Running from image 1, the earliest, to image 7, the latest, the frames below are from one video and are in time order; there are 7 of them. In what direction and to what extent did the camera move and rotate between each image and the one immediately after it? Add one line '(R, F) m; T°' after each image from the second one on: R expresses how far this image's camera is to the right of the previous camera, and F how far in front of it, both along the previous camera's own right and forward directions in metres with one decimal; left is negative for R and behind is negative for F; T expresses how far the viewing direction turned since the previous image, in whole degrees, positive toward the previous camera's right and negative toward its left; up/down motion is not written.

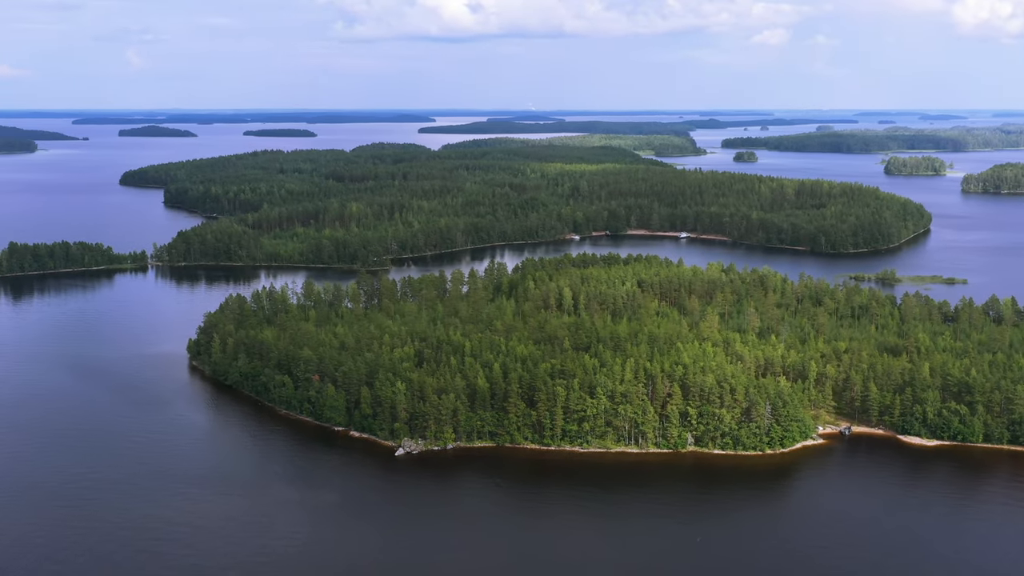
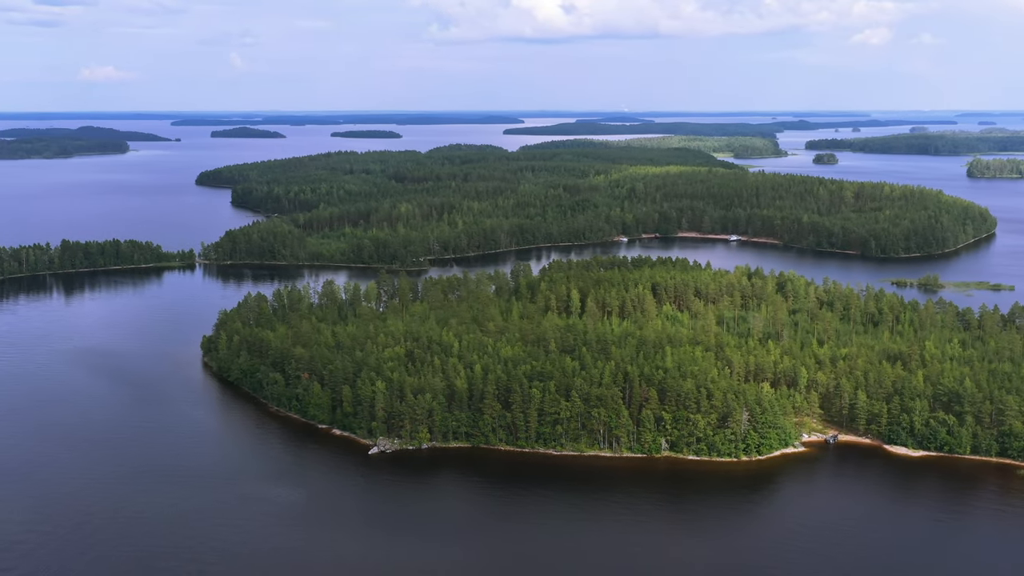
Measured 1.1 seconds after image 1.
(+2.8, +0.1) m; -5°
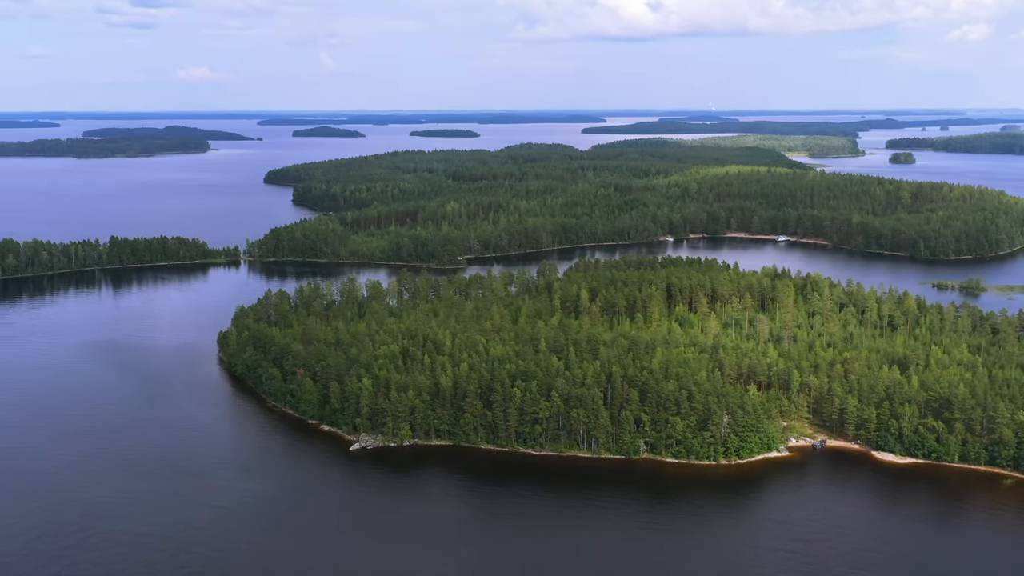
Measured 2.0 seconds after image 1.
(+2.5, +0.1) m; -4°
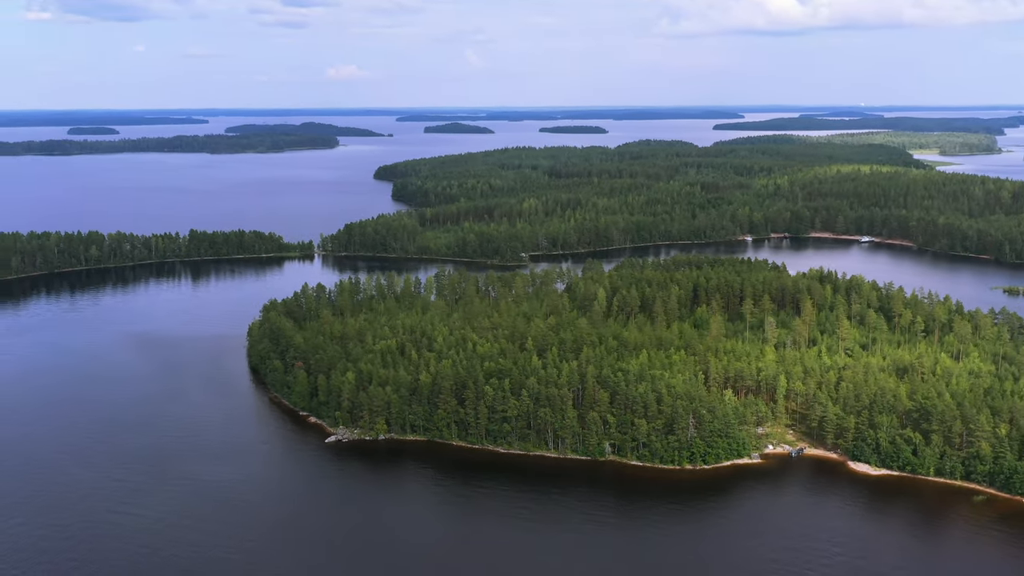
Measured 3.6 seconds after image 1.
(+4.0, +0.2) m; -7°
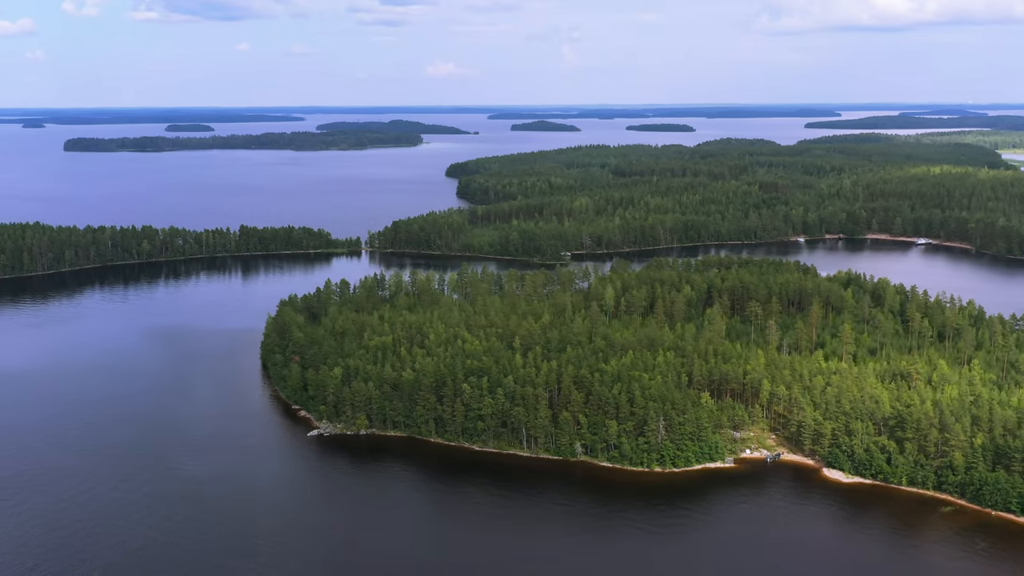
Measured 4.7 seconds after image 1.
(+2.8, 0.0) m; -5°
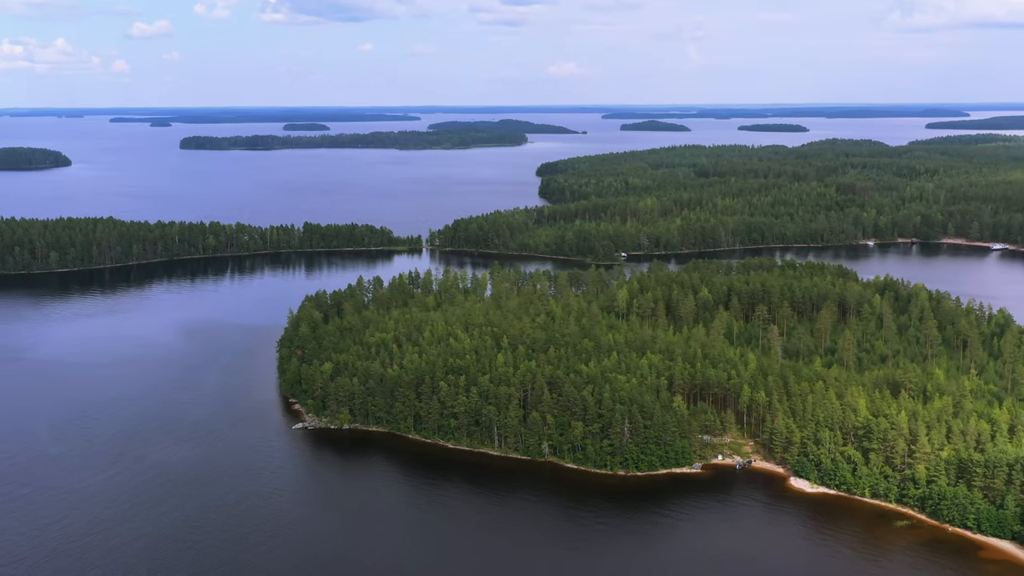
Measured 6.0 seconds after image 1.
(+3.4, +0.1) m; -6°
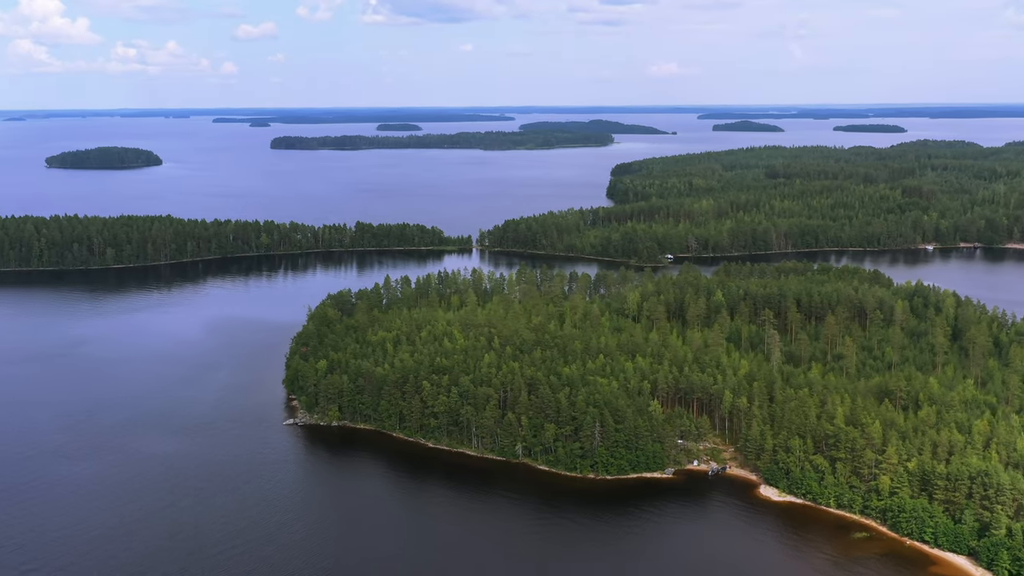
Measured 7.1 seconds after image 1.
(+2.8, 0.0) m; -5°
